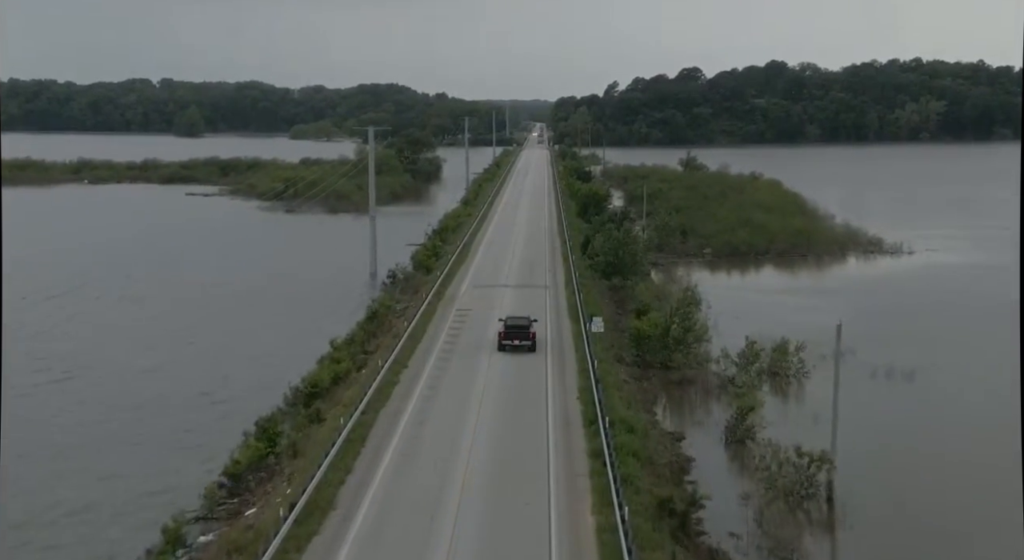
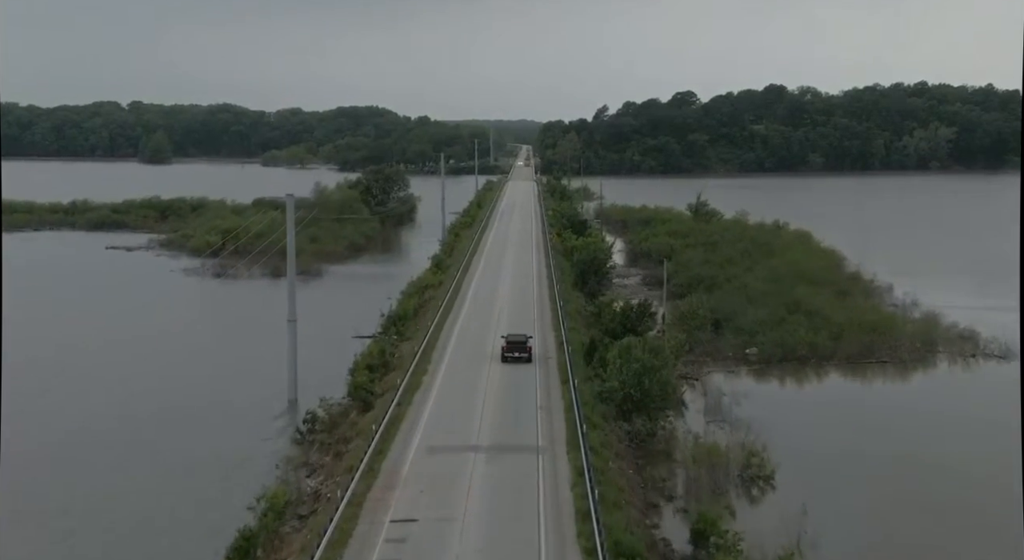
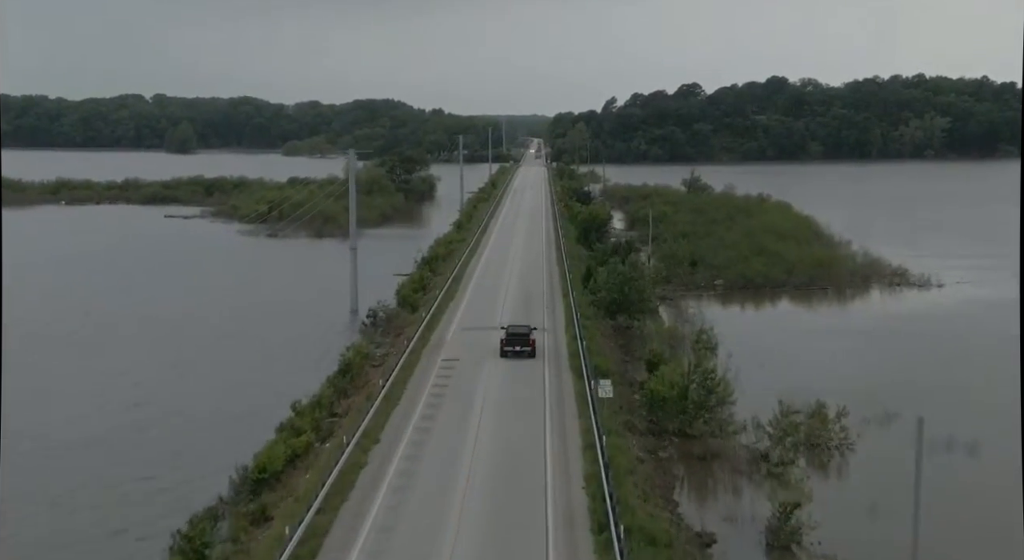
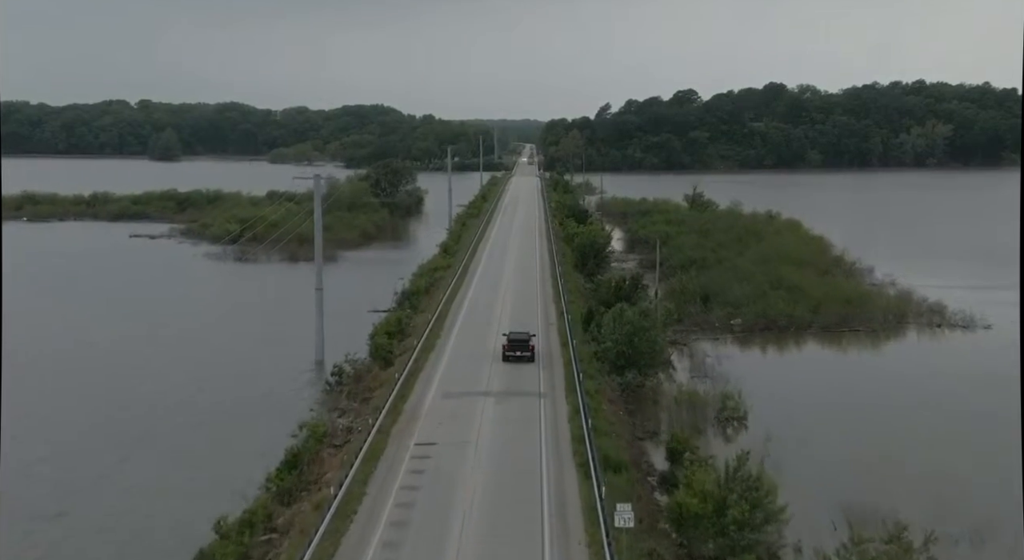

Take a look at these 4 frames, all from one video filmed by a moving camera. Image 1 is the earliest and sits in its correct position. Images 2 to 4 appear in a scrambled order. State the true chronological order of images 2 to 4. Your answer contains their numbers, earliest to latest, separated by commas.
3, 4, 2
